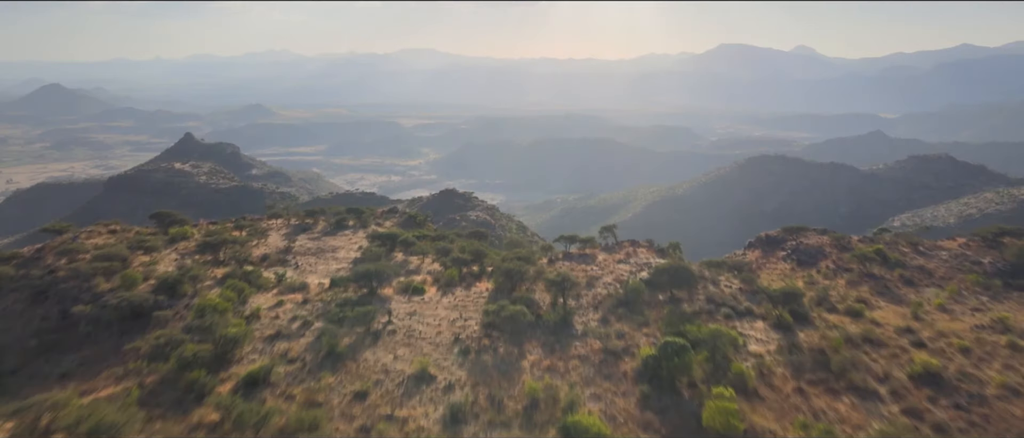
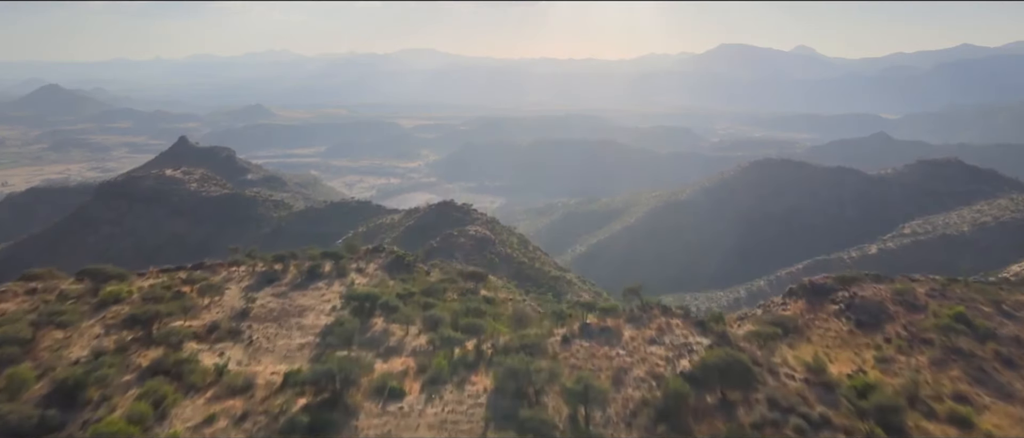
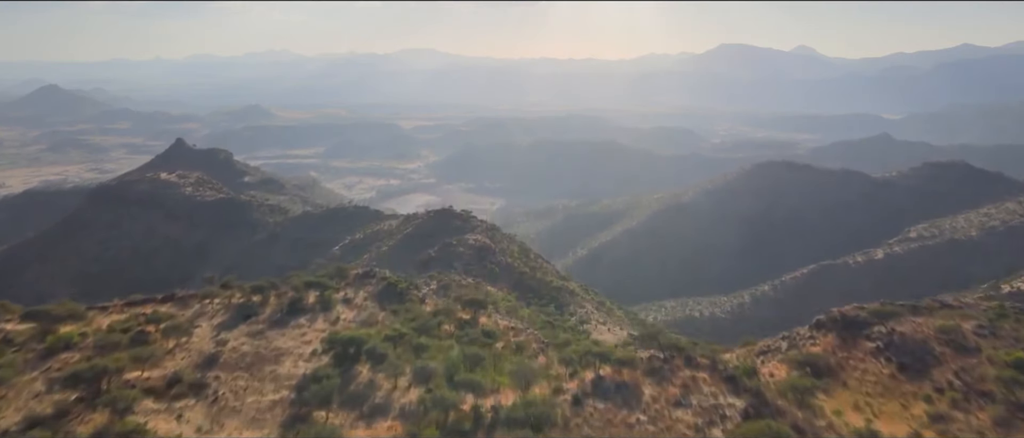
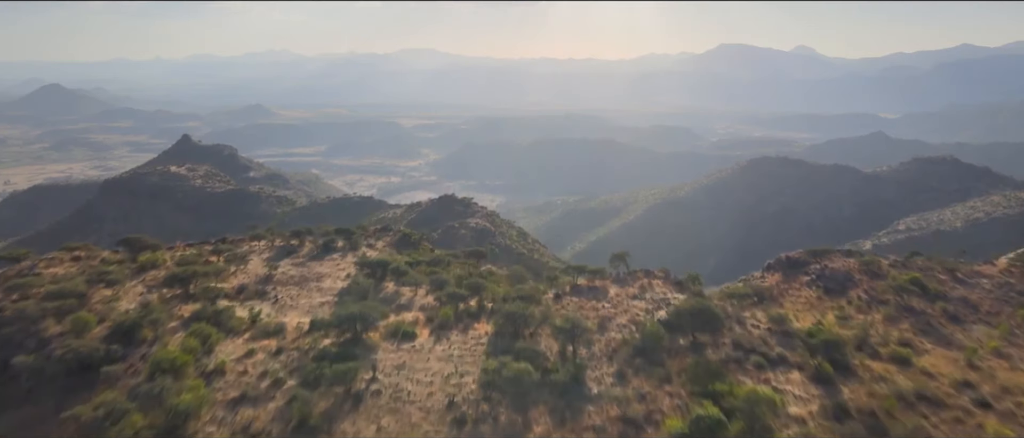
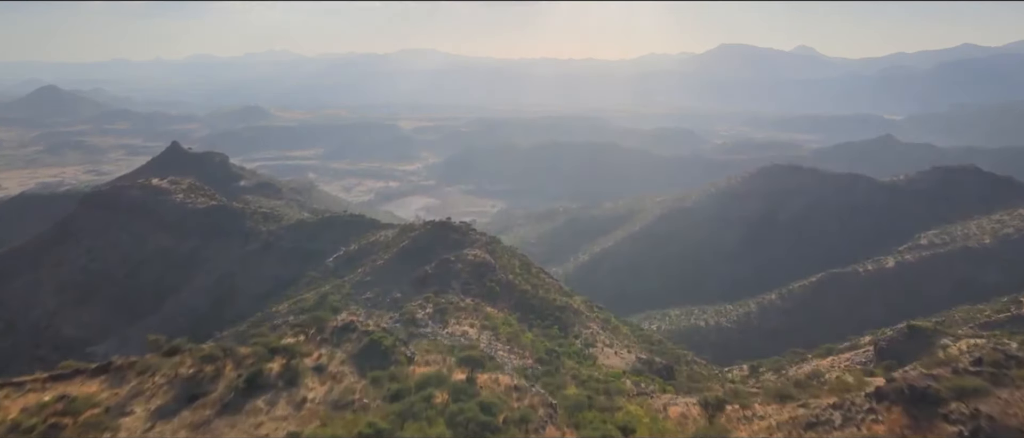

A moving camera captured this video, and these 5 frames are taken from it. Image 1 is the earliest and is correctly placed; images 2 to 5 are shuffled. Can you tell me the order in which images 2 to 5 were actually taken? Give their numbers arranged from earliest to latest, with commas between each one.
4, 2, 3, 5
